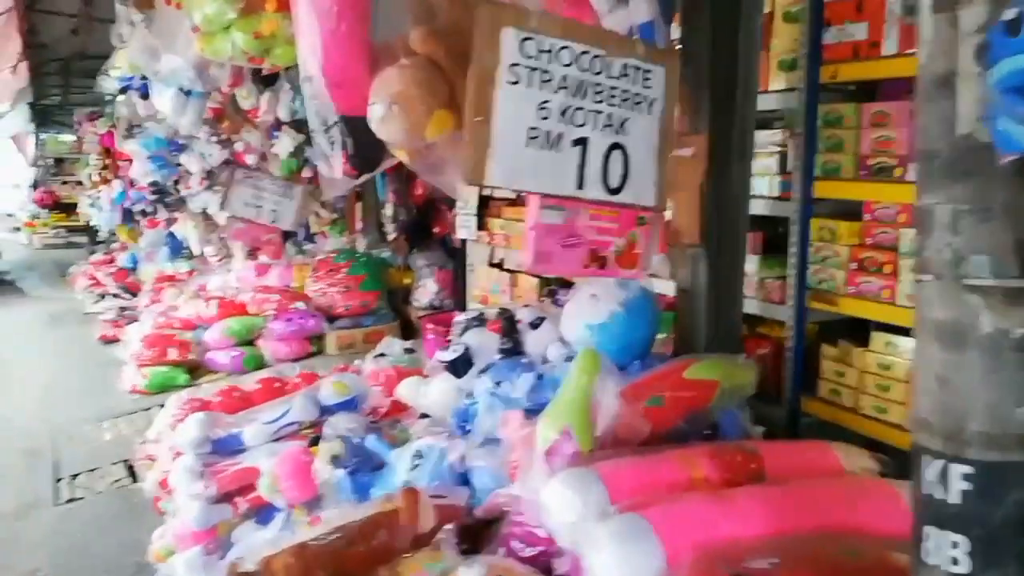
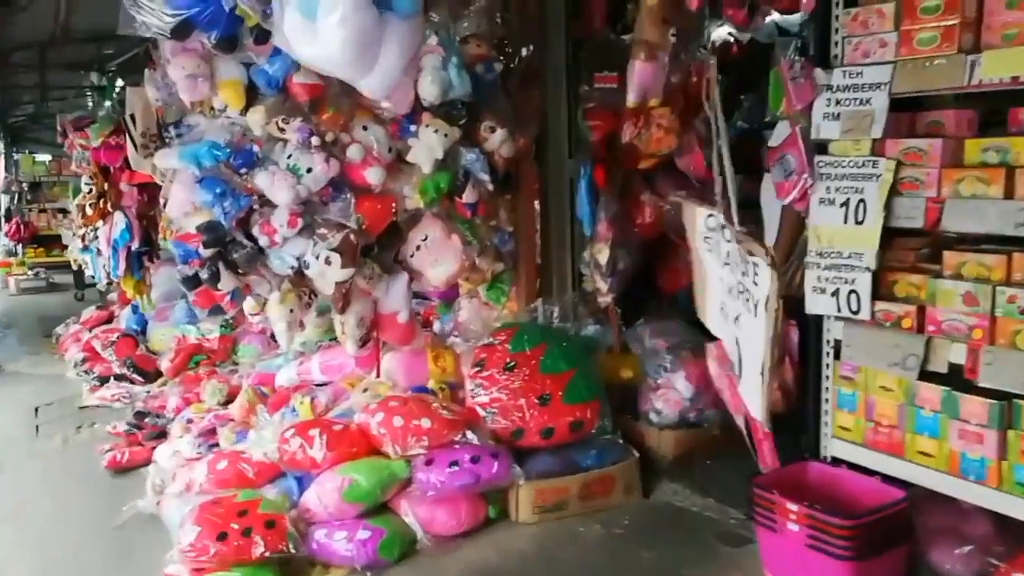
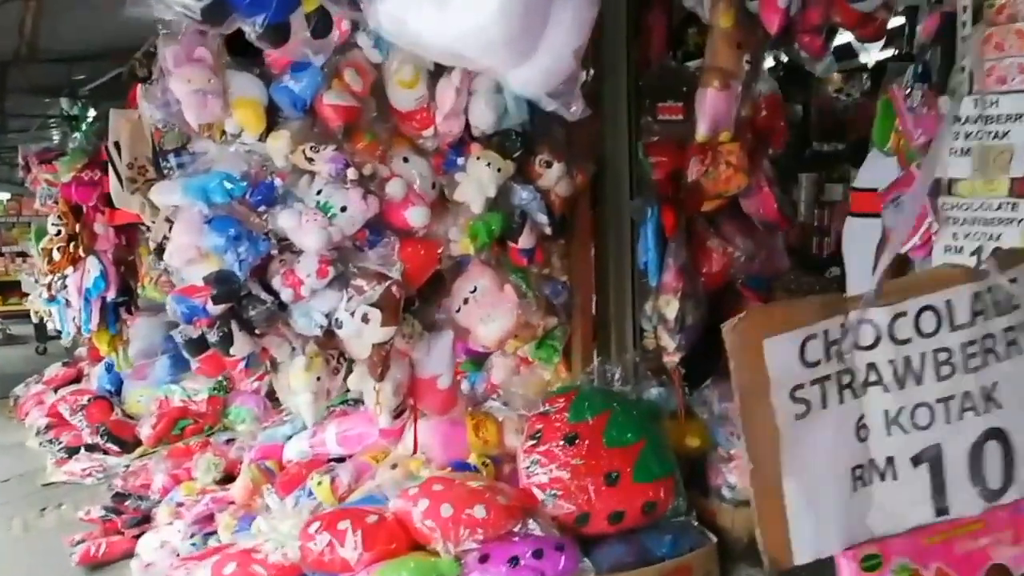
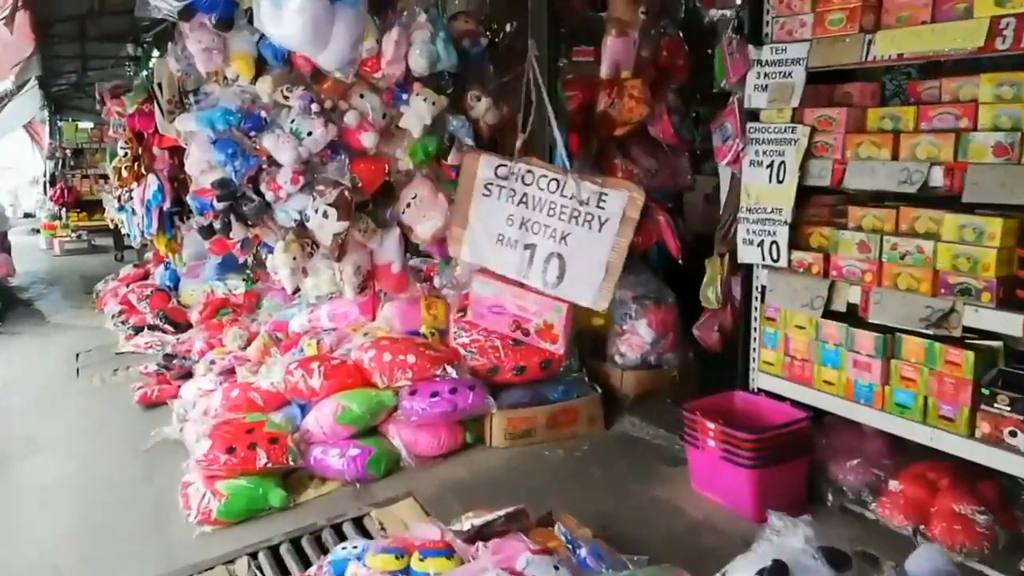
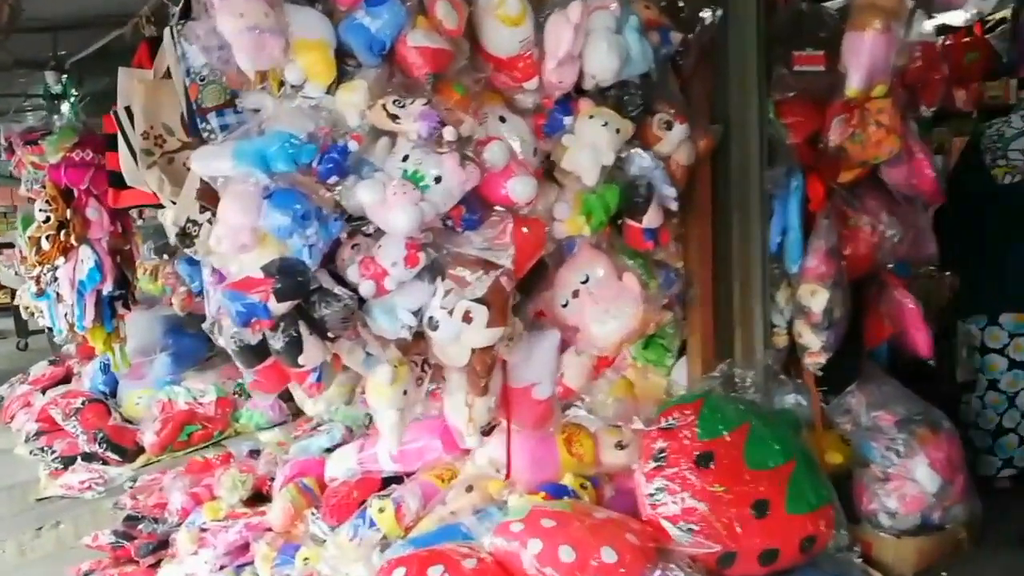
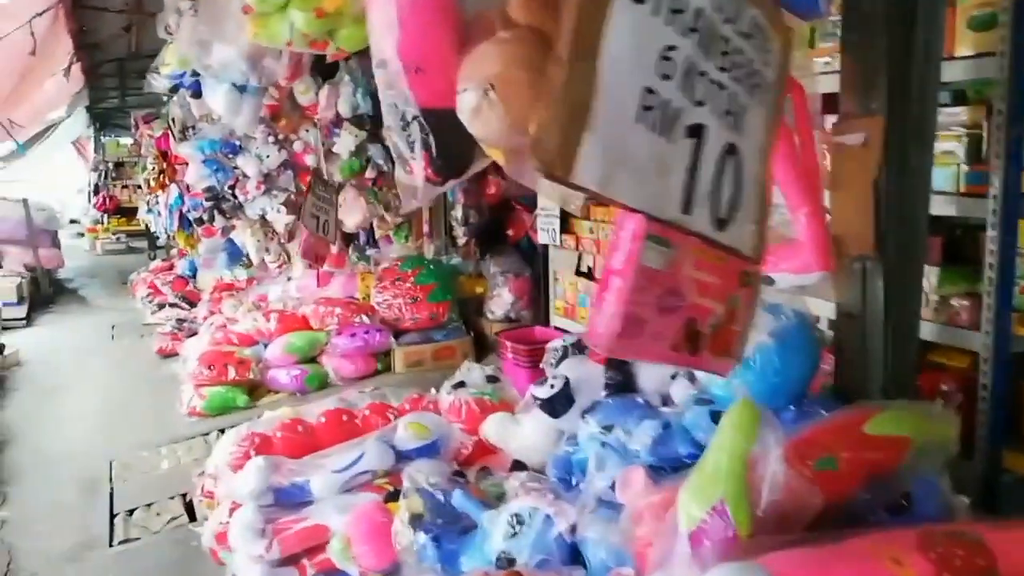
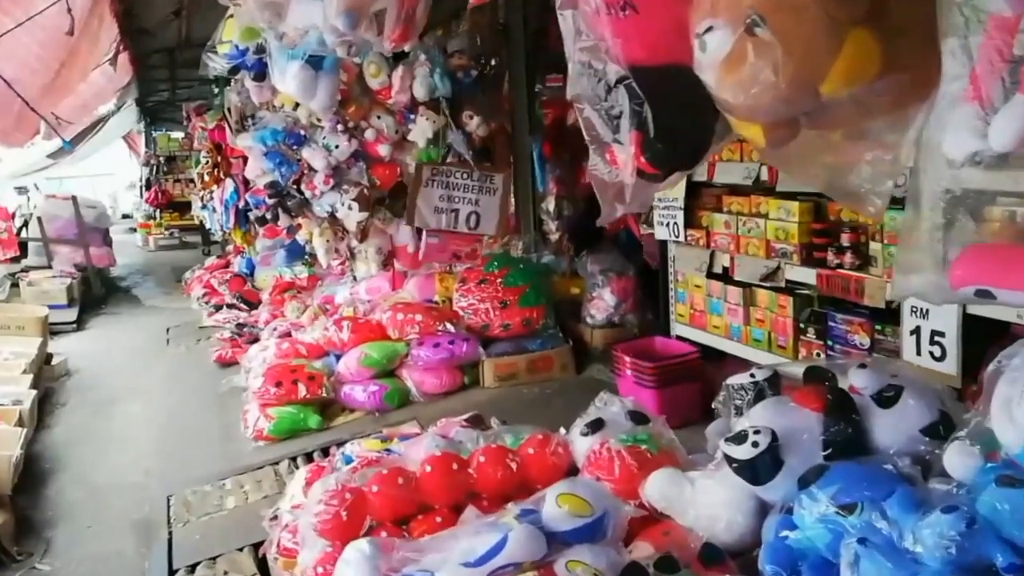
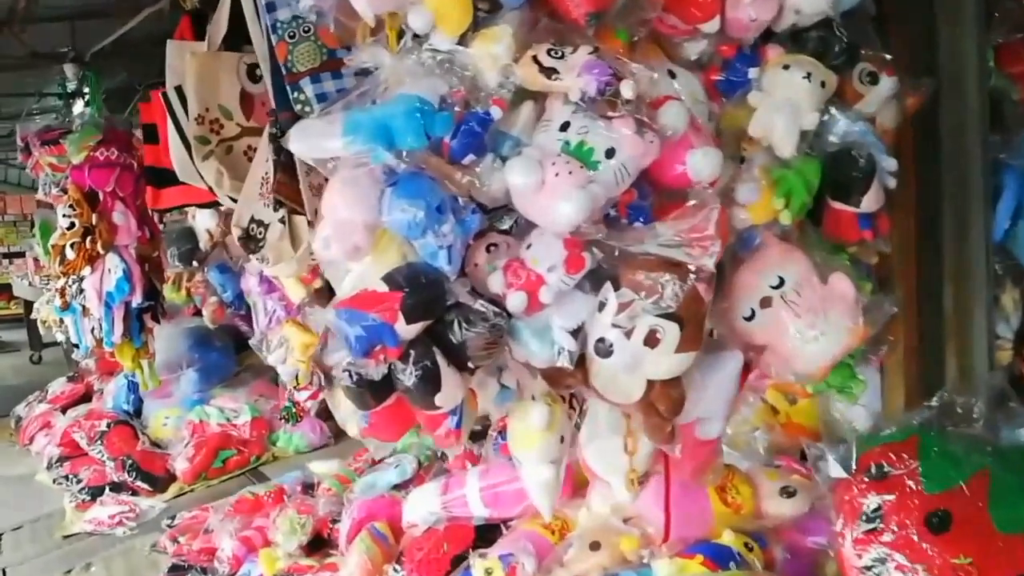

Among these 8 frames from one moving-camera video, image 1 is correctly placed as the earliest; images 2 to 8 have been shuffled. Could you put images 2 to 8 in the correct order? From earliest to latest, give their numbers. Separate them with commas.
6, 7, 4, 2, 3, 5, 8
